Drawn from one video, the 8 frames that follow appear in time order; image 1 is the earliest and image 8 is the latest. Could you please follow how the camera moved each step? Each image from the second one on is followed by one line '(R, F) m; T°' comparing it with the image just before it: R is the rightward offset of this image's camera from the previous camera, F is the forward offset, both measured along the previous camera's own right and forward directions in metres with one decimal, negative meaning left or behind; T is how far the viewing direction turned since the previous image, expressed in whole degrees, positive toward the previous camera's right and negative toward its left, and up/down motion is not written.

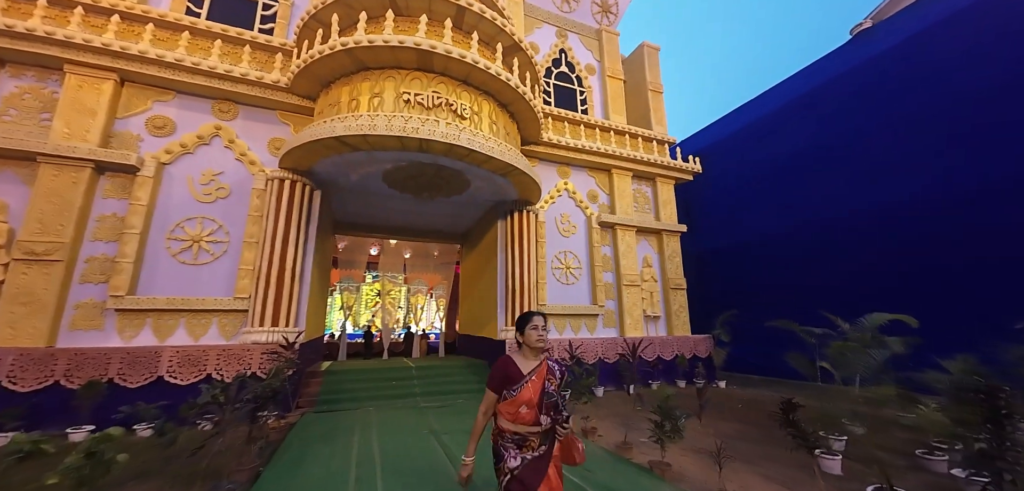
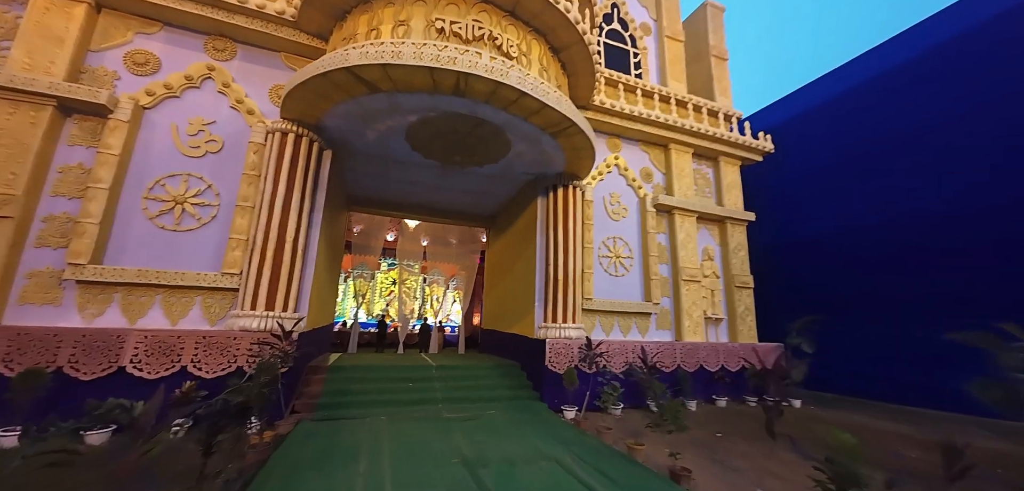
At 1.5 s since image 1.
(-0.3, +0.8) m; -2°
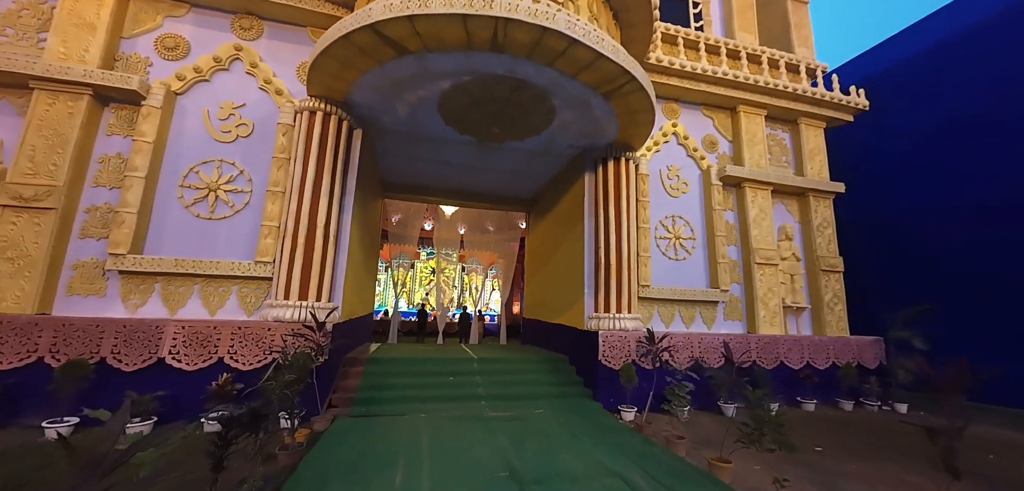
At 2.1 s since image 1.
(-0.1, +0.4) m; -6°
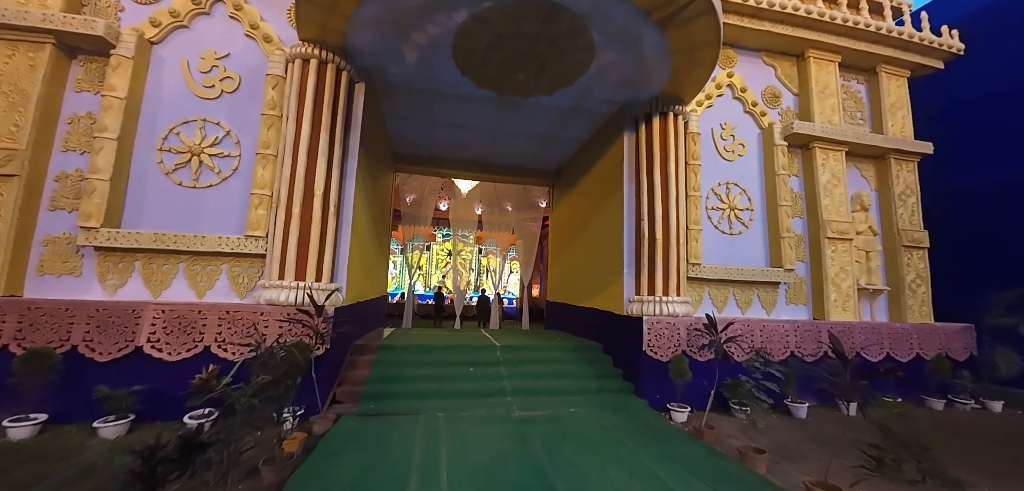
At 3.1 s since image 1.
(-0.1, +0.5) m; -2°
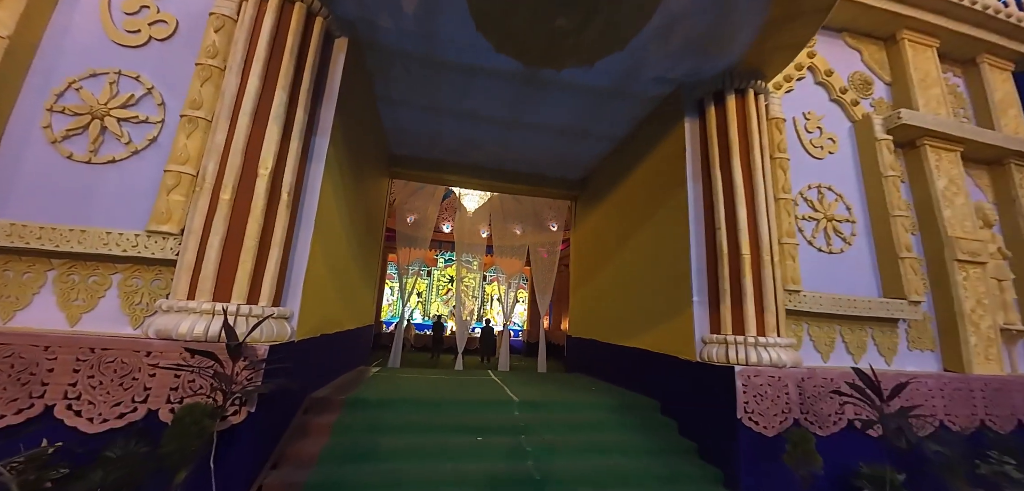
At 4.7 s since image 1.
(-0.2, +0.8) m; 0°
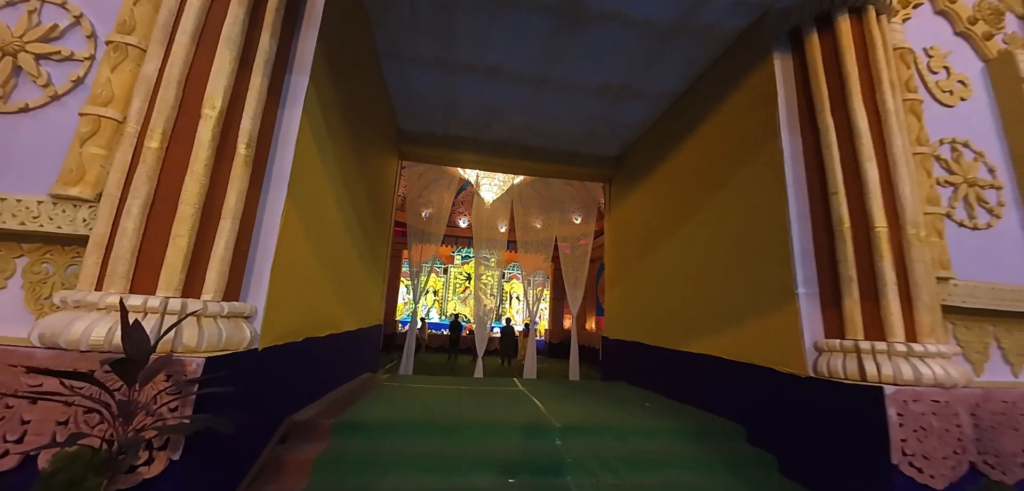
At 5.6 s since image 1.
(-0.1, +0.5) m; -3°
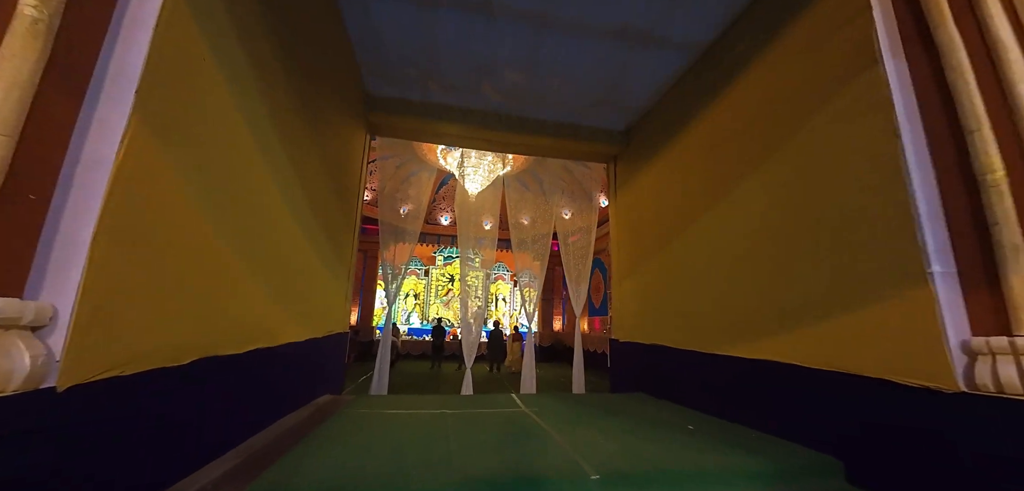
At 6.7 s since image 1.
(-0.1, +0.5) m; +3°
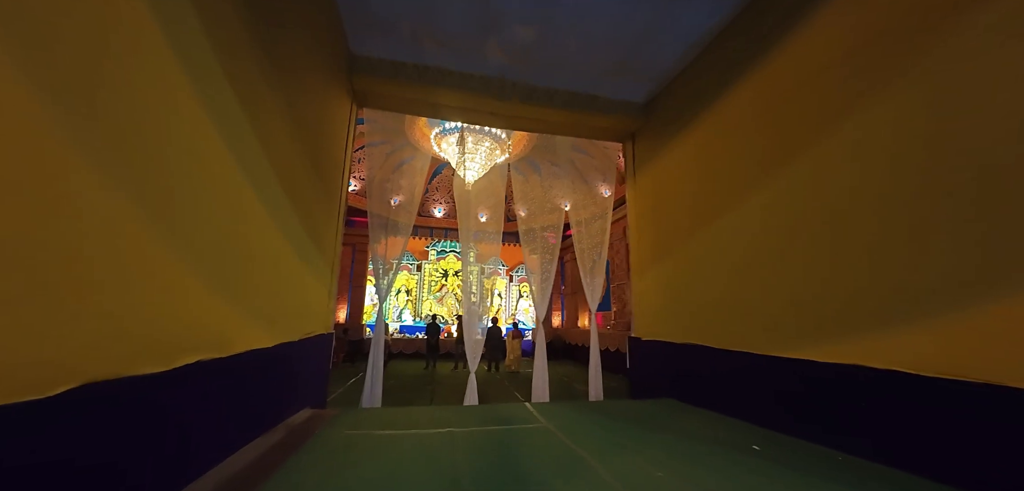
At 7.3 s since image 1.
(-0.1, +0.3) m; +1°
